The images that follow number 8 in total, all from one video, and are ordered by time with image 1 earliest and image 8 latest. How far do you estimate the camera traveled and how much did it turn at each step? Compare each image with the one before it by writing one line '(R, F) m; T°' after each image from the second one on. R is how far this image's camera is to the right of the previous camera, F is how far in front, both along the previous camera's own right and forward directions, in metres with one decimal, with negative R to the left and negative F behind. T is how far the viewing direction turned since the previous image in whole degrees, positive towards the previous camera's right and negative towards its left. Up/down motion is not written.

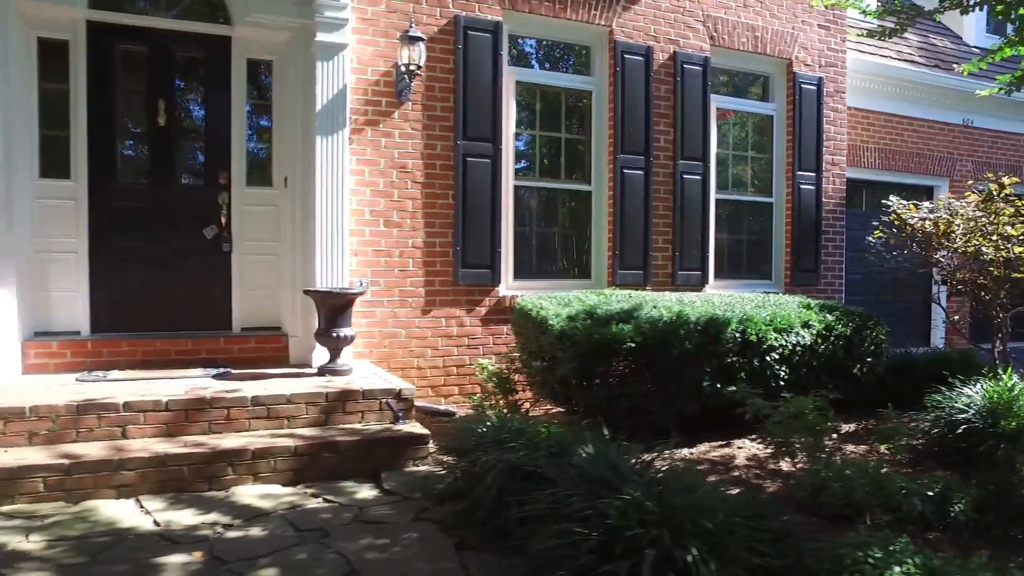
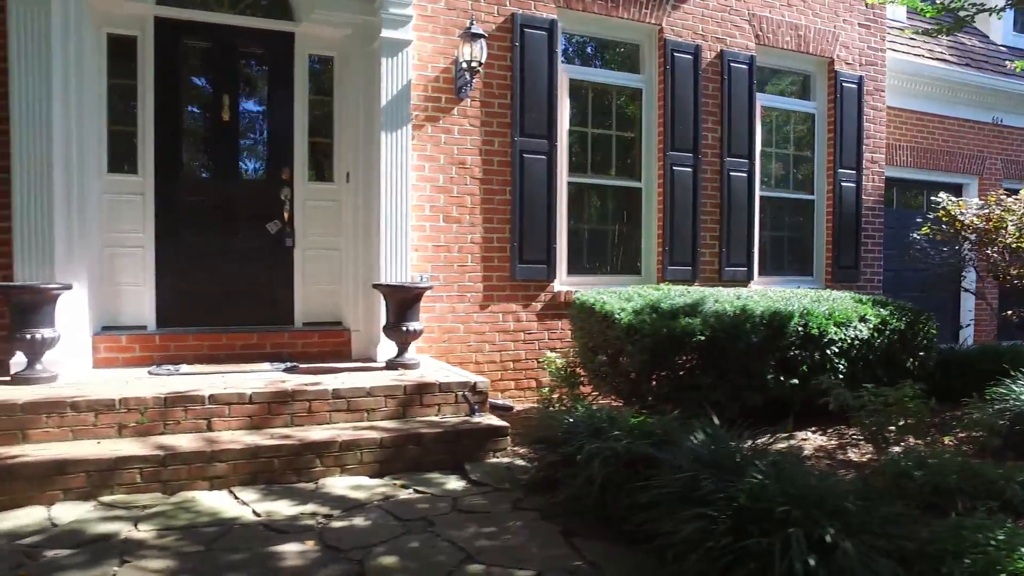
(-1.1, 0.0) m; 0°
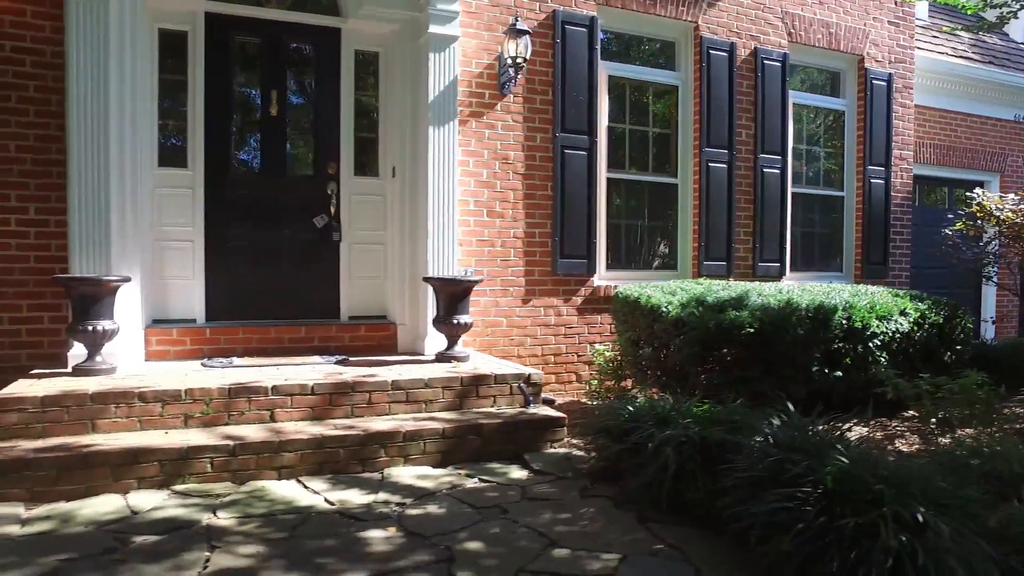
(-0.8, 0.0) m; 0°
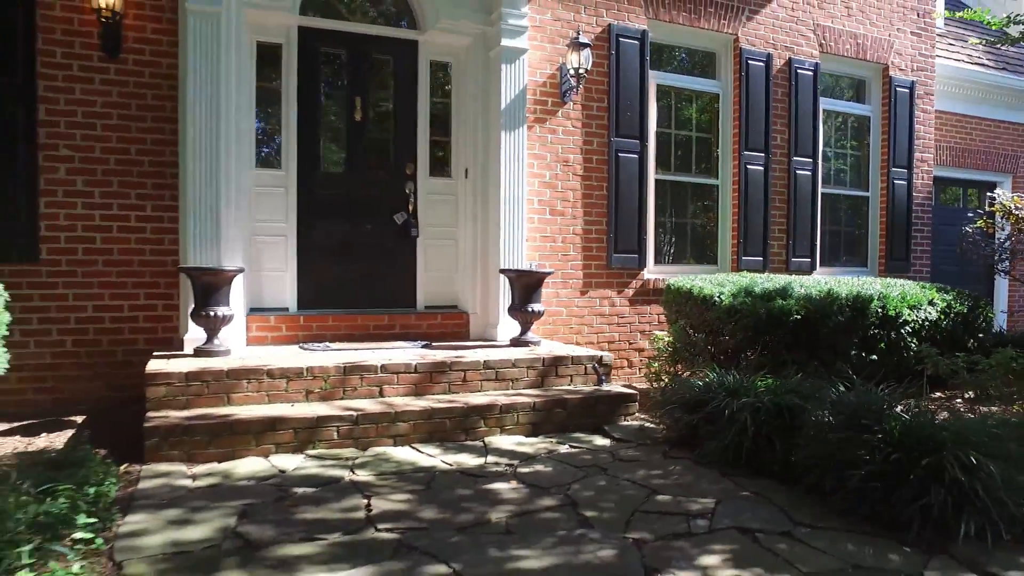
(-1.2, -0.5) m; 0°
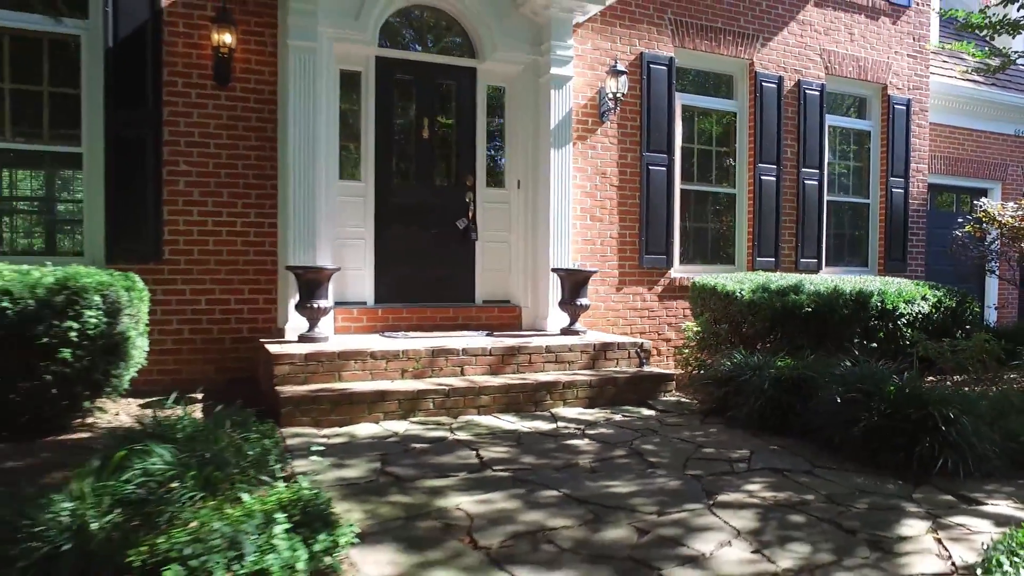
(-1.0, -0.8) m; 0°
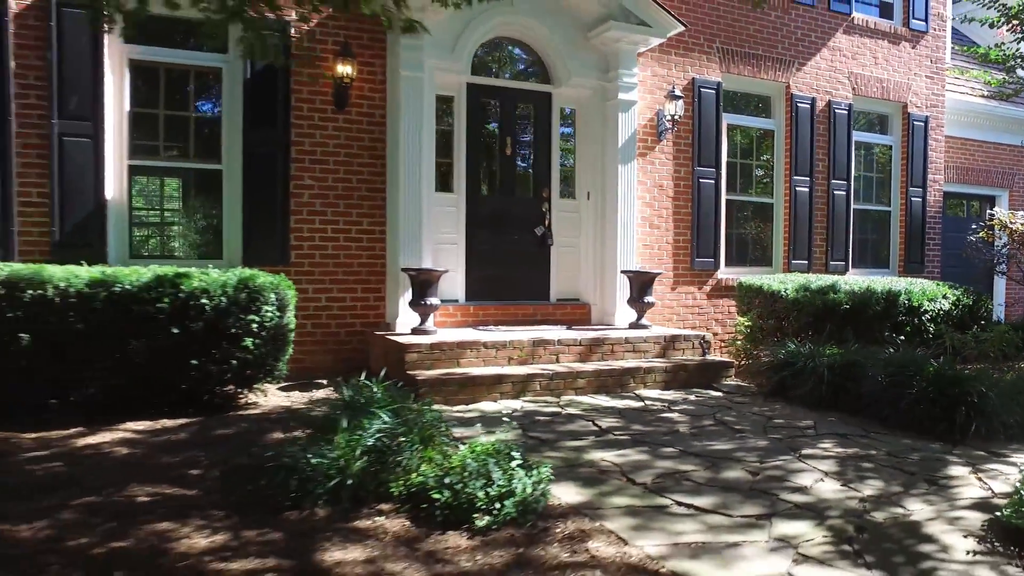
(-1.8, -0.9) m; 0°
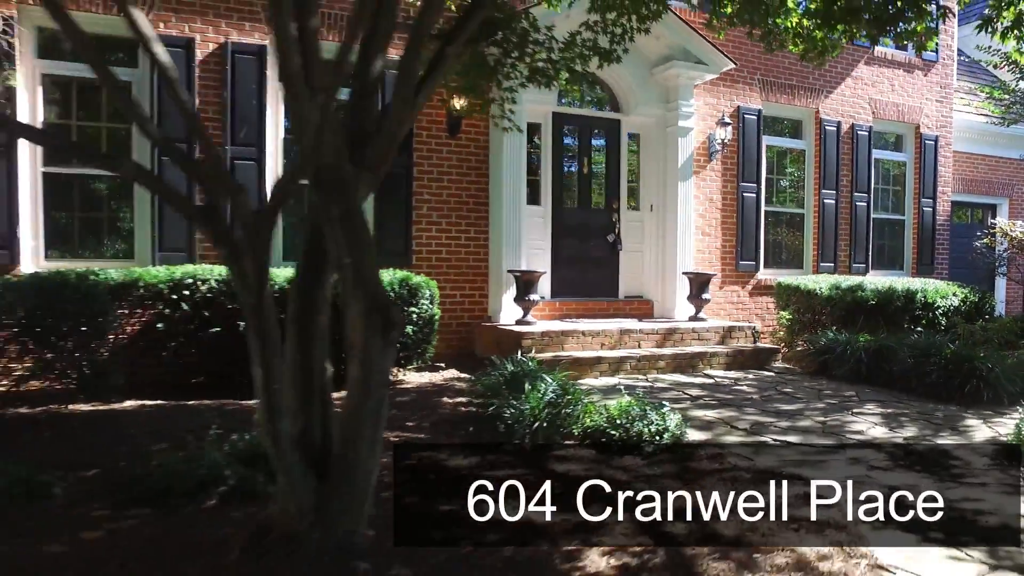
(-2.2, -1.3) m; 0°
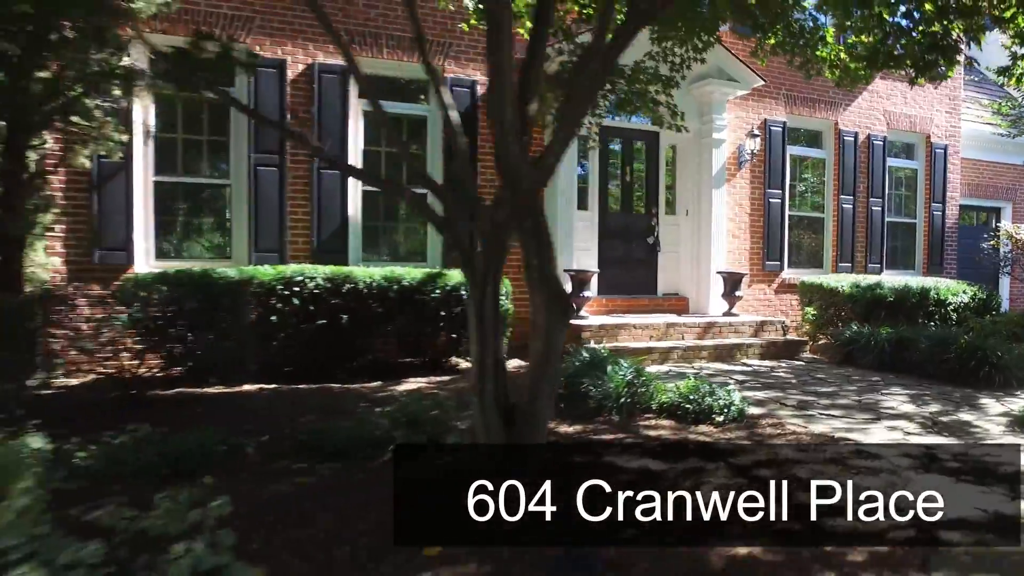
(-1.5, -0.8) m; 0°
